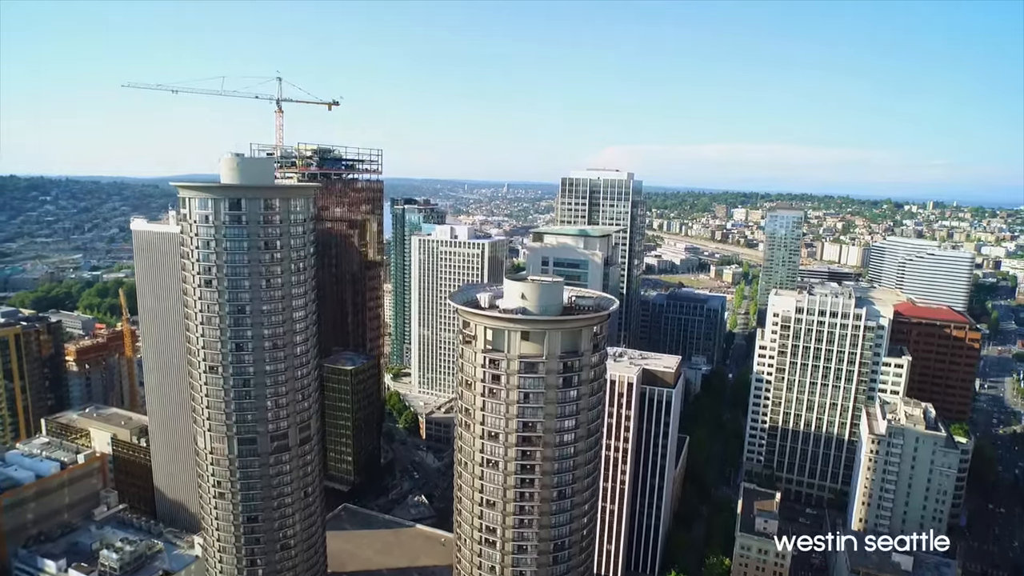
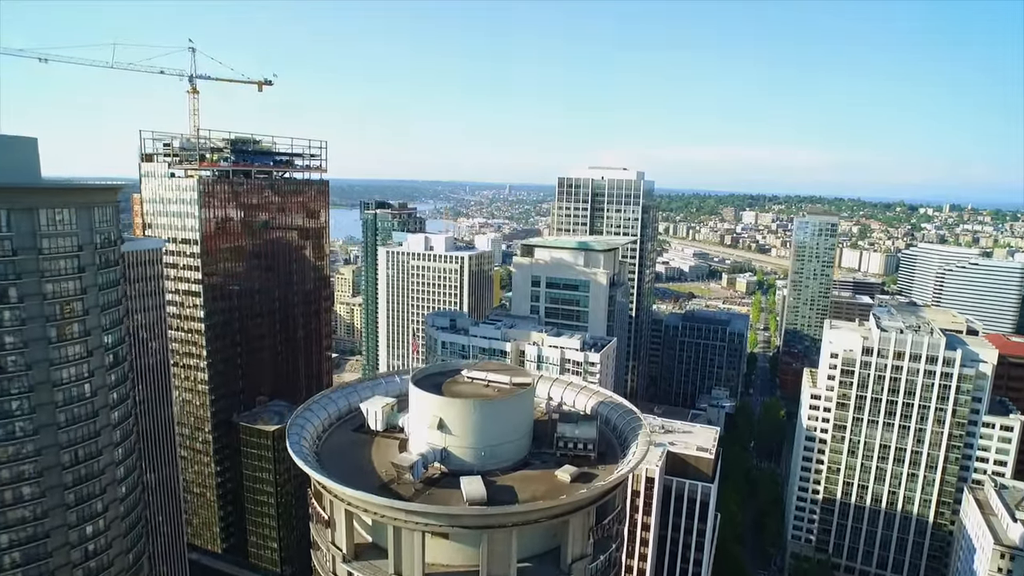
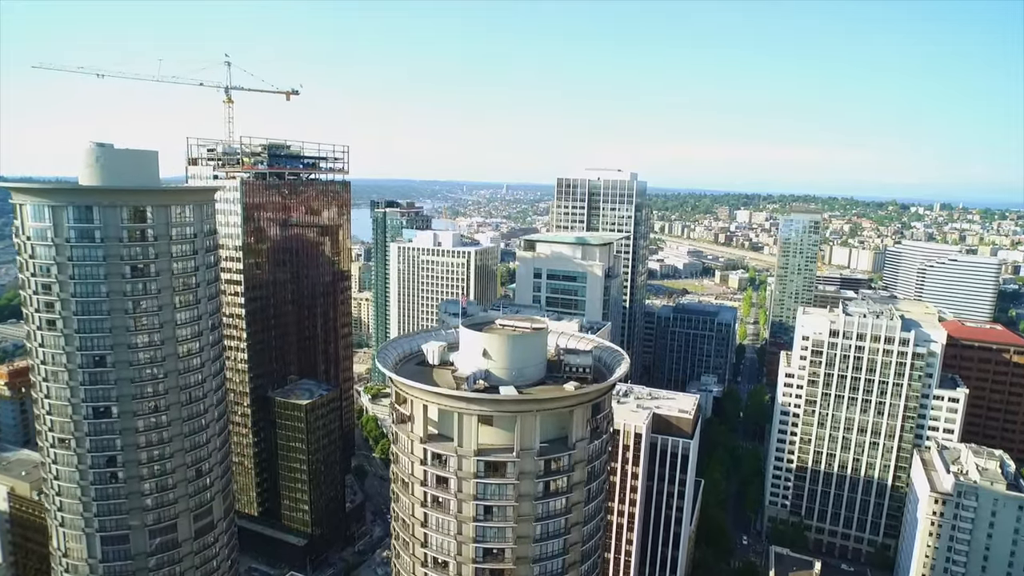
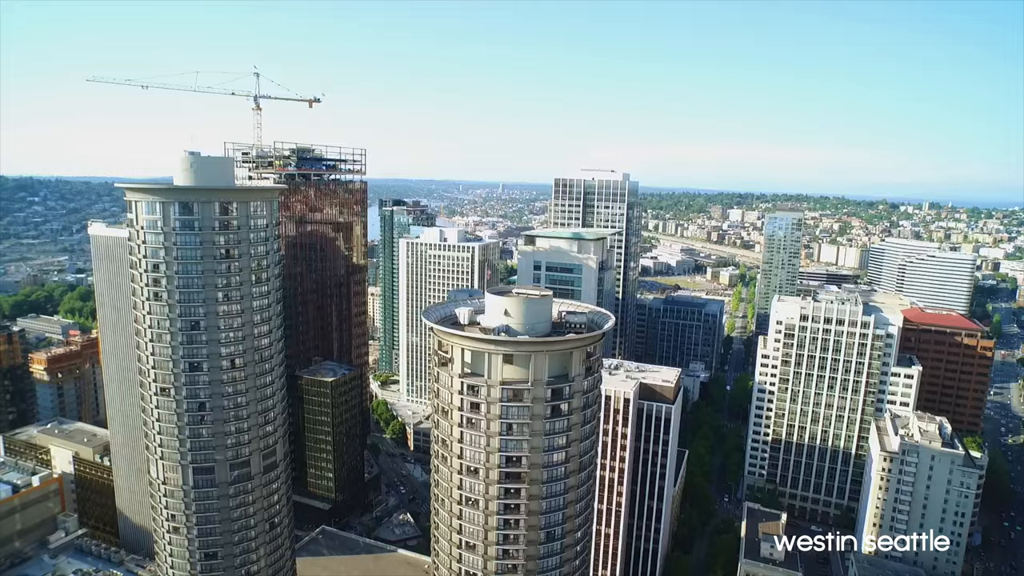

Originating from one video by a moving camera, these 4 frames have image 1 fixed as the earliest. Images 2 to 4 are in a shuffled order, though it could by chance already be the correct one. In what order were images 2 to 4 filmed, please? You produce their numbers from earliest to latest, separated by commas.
4, 3, 2
